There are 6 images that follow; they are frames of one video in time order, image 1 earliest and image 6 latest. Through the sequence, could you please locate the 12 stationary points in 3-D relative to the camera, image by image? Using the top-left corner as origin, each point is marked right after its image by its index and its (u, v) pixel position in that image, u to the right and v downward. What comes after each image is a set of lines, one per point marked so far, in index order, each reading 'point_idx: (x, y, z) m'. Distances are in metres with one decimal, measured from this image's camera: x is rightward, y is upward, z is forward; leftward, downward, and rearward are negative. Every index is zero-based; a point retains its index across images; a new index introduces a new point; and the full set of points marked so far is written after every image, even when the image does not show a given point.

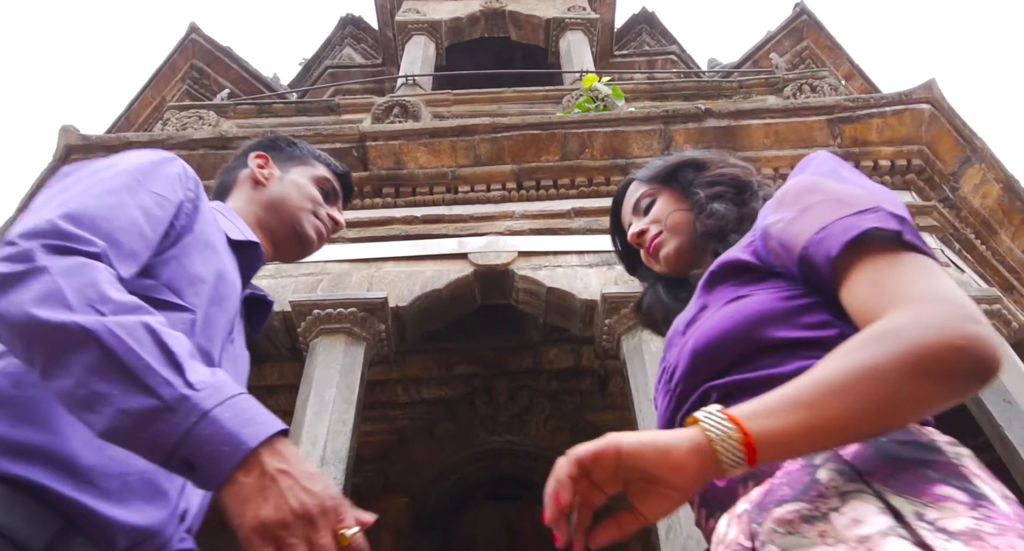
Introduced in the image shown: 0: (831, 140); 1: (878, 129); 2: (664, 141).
0: (+2.2, +0.9, +4.6) m
1: (+2.5, +1.0, +4.6) m
2: (+1.0, +0.9, +4.6) m
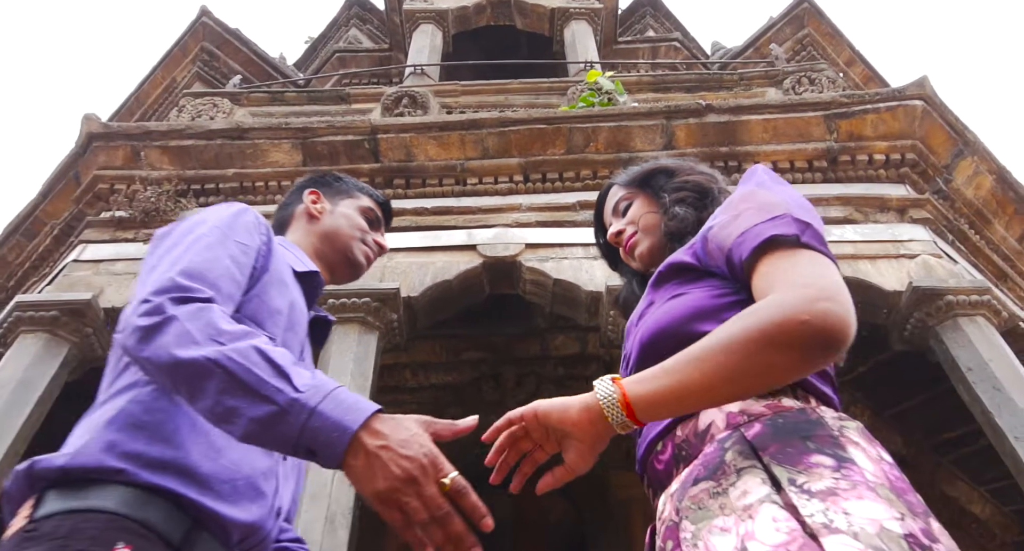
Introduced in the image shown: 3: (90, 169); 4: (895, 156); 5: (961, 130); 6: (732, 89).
0: (+2.2, +1.0, +4.8) m
1: (+2.5, +1.0, +4.7) m
2: (+1.1, +1.0, +4.8) m
3: (-3.1, +0.8, +5.0) m
4: (+2.7, +0.8, +4.7) m
5: (+3.2, +1.0, +4.8) m
6: (+1.9, +1.6, +5.9) m
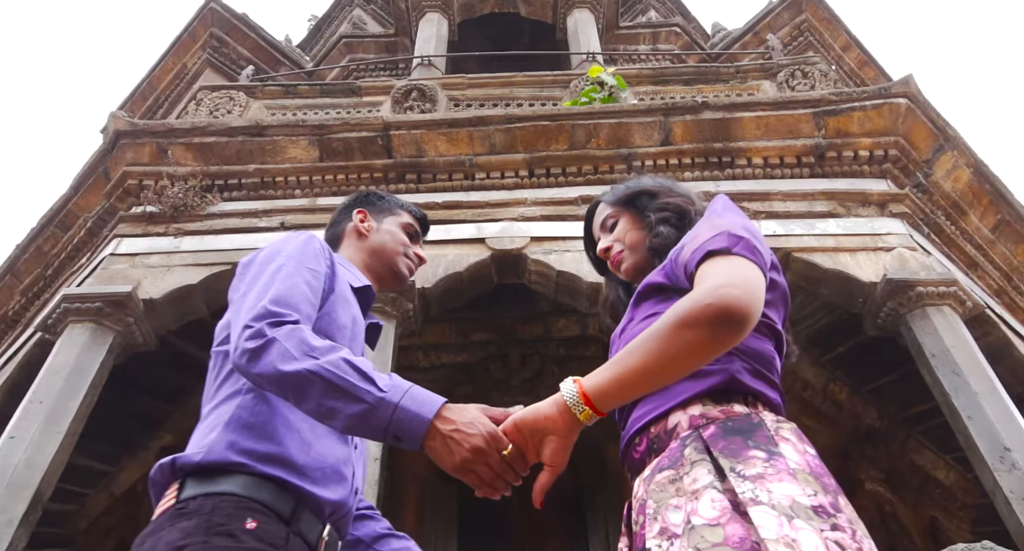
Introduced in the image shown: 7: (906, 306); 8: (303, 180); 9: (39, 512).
0: (+2.3, +1.1, +5.0) m
1: (+2.5, +1.1, +5.0) m
2: (+1.1, +1.1, +5.1) m
3: (-3.0, +0.9, +5.3) m
4: (+2.7, +0.9, +5.0) m
5: (+3.2, +1.1, +5.0) m
6: (+2.0, +1.8, +6.2) m
7: (+2.4, -0.2, +4.2) m
8: (-1.6, +0.7, +5.2) m
9: (-2.5, -1.2, +3.6) m
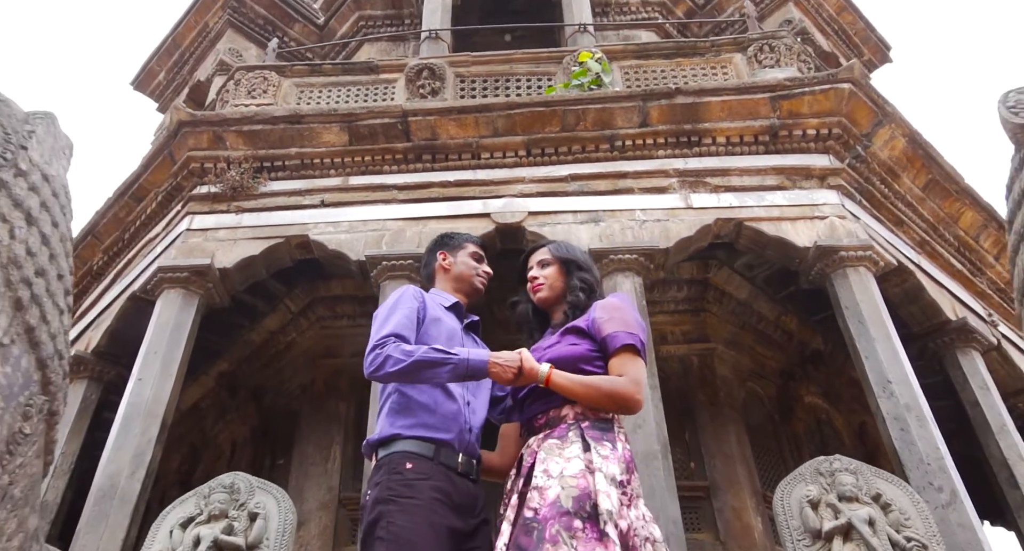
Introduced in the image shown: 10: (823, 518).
0: (+2.3, +1.4, +5.9) m
1: (+2.5, +1.5, +5.8) m
2: (+1.1, +1.4, +5.9) m
3: (-3.0, +1.2, +6.2) m
4: (+2.7, +1.3, +5.9) m
5: (+3.2, +1.5, +5.9) m
6: (+2.0, +2.3, +6.9) m
7: (+2.5, +0.1, +5.2) m
8: (-1.6, +1.0, +6.1) m
9: (-2.5, -1.1, +4.8) m
10: (+1.5, -1.2, +3.4) m
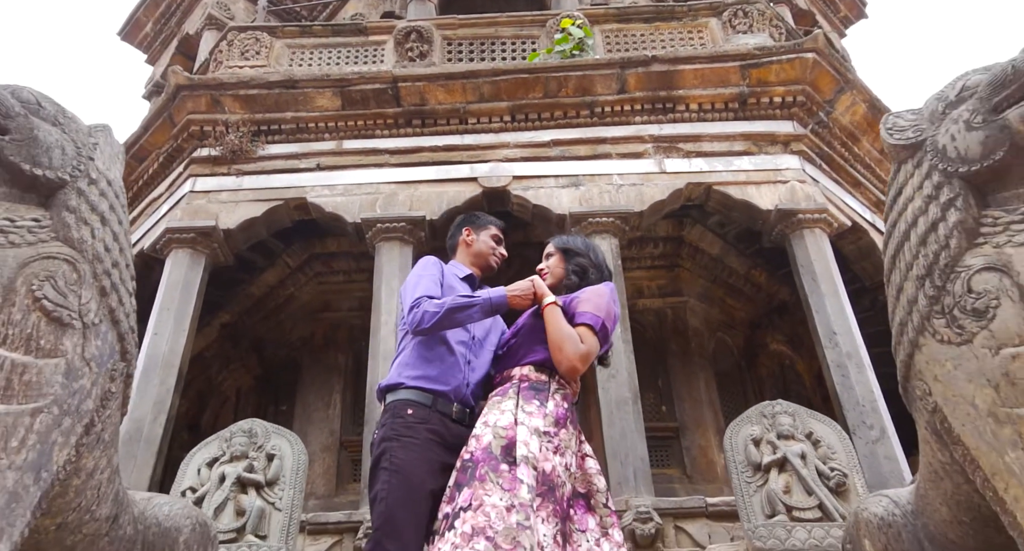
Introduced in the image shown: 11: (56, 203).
0: (+2.1, +1.8, +6.2) m
1: (+2.4, +1.8, +6.2) m
2: (+1.0, +1.8, +6.3) m
3: (-3.2, +1.5, +6.5) m
4: (+2.6, +1.6, +6.2) m
5: (+3.1, +1.9, +6.3) m
6: (+1.8, +2.7, +7.2) m
7: (+2.3, +0.4, +5.7) m
8: (-1.7, +1.4, +6.5) m
9: (-2.6, -0.8, +5.3) m
10: (+1.5, -1.0, +3.9) m
11: (-1.4, +0.2, +2.0) m
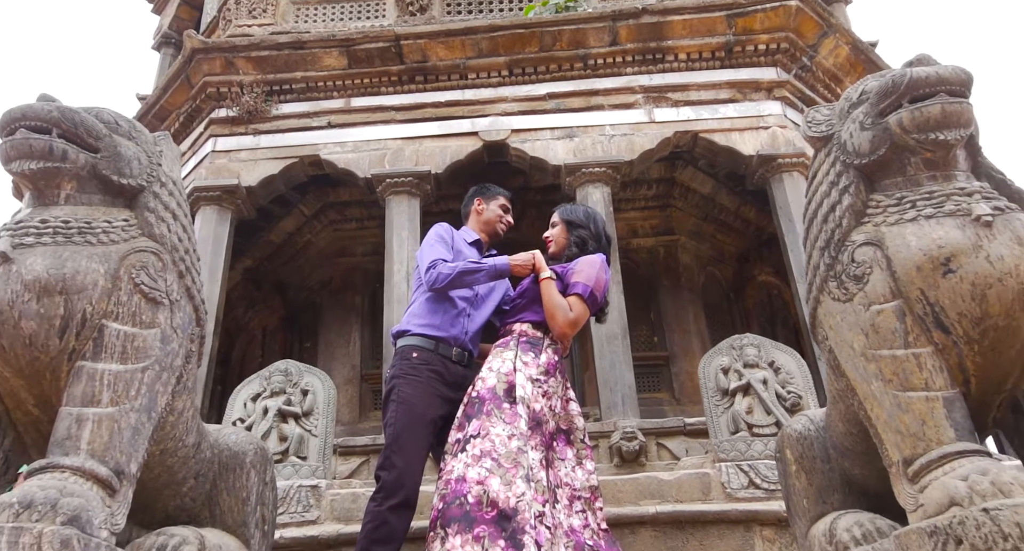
0: (+2.1, +2.4, +6.5) m
1: (+2.4, +2.4, +6.5) m
2: (+1.0, +2.3, +6.6) m
3: (-3.2, +2.0, +6.9) m
4: (+2.5, +2.2, +6.5) m
5: (+3.0, +2.5, +6.5) m
6: (+1.7, +3.4, +7.4) m
7: (+2.3, +0.9, +6.1) m
8: (-1.8, +1.9, +6.8) m
9: (-2.6, -0.5, +6.0) m
10: (+1.5, -0.7, +4.5) m
11: (-1.4, +0.3, +2.6) m
